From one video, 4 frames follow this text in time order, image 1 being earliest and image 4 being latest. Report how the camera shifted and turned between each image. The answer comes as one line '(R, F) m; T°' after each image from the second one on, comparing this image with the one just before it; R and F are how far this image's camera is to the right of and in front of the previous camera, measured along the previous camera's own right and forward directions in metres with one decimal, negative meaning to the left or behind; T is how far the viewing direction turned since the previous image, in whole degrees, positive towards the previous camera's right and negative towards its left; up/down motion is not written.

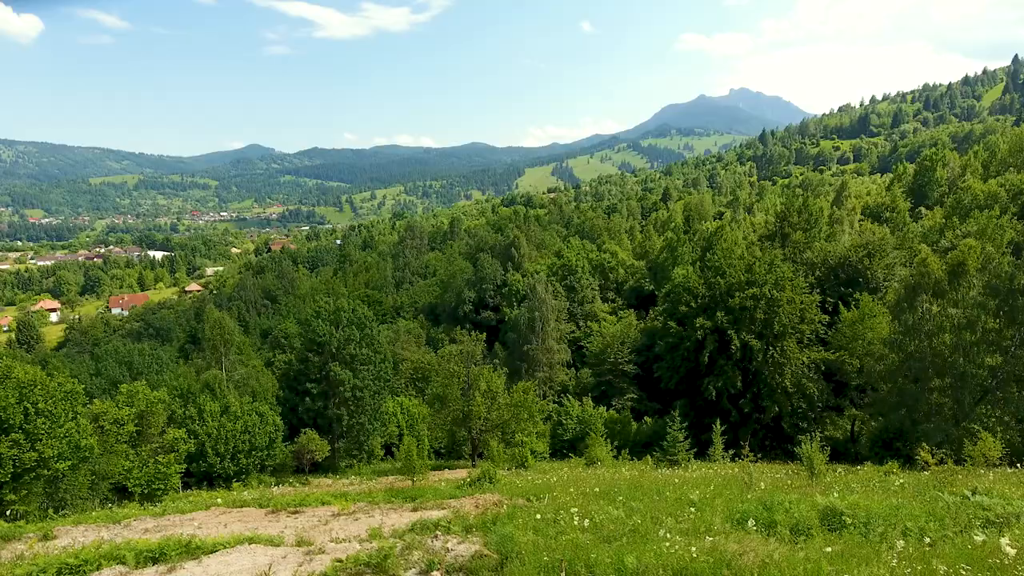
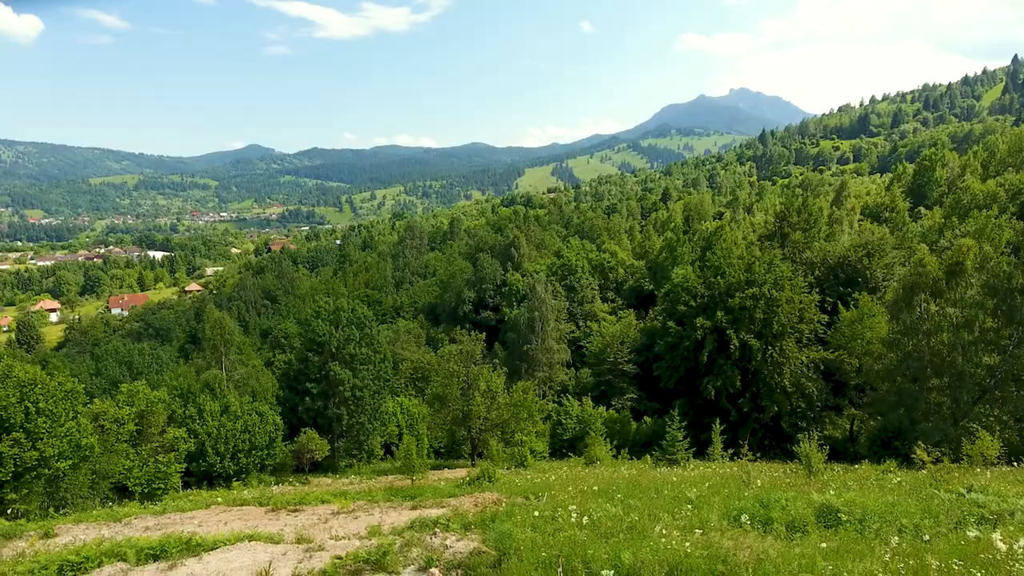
(0.0, -0.1) m; 0°
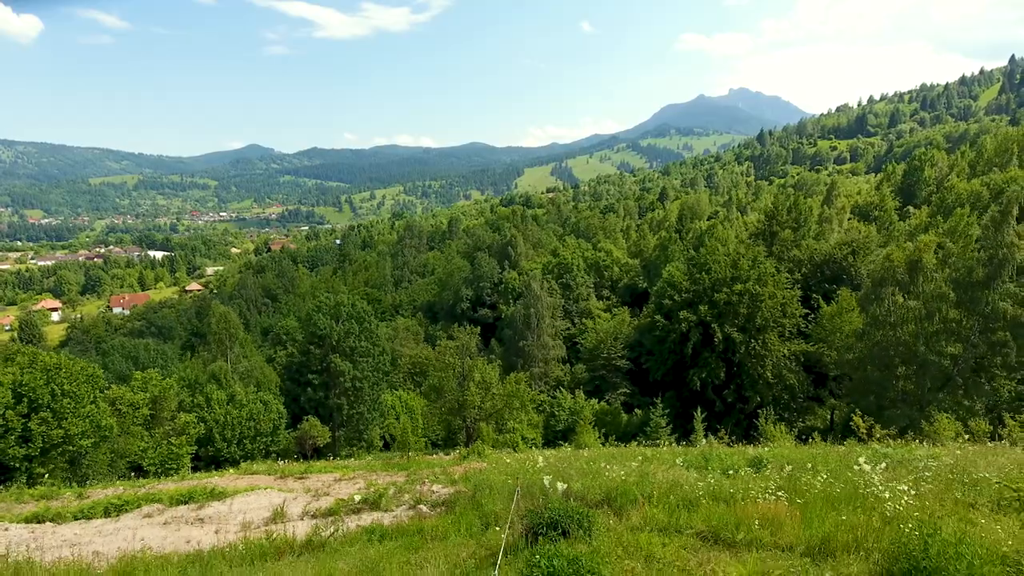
(+0.5, -1.7) m; 0°
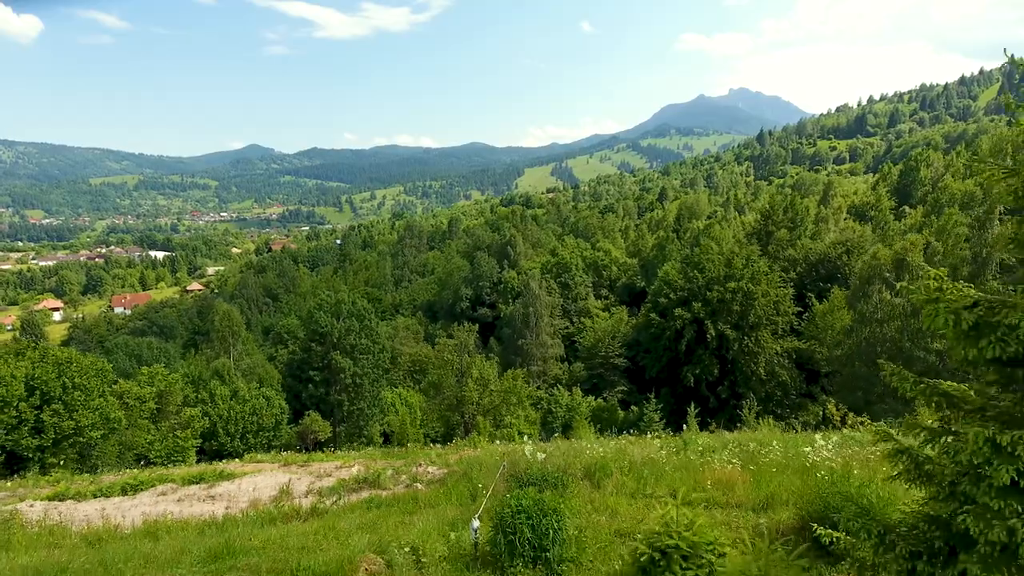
(+0.2, -0.8) m; 0°
